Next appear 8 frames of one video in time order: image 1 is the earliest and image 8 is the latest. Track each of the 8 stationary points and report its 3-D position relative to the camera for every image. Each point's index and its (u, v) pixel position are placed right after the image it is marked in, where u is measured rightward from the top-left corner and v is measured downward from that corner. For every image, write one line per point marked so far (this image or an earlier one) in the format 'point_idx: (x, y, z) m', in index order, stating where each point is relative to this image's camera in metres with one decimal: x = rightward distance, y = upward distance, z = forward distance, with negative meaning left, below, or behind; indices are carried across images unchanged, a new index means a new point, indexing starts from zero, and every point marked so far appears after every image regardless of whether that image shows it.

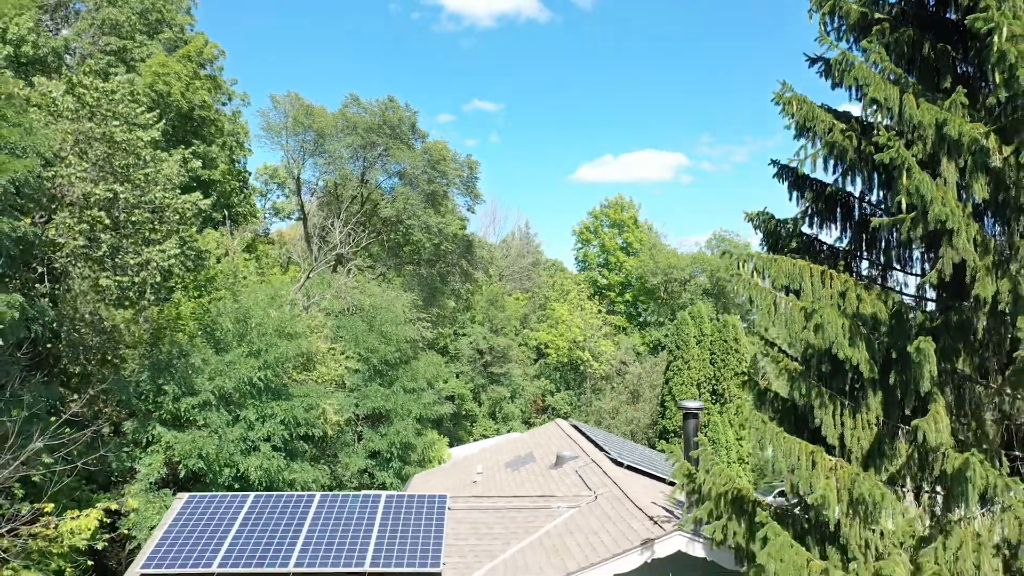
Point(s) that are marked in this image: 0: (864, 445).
0: (+3.1, -1.3, +6.7) m
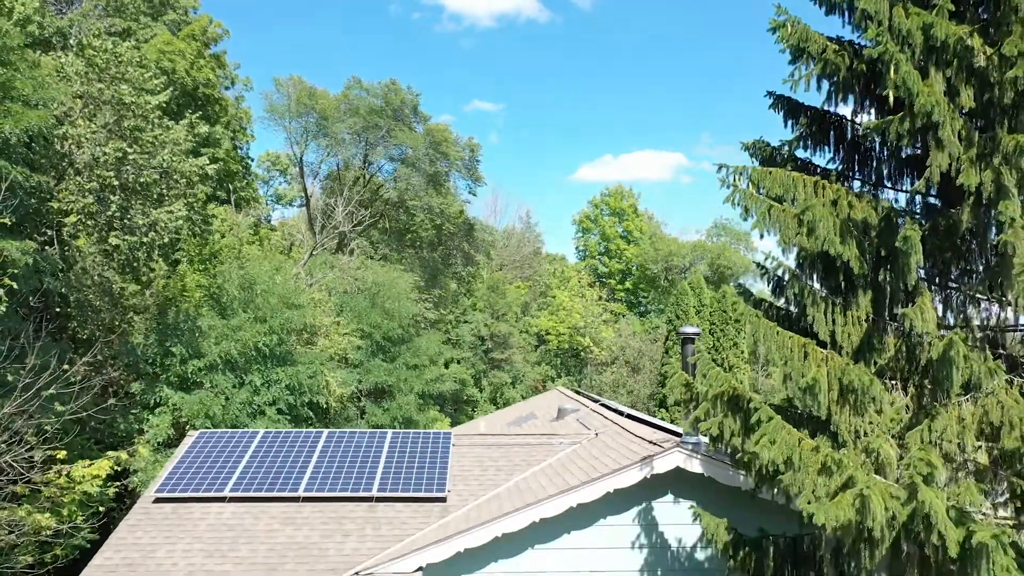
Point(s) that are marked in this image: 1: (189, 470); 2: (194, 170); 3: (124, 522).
0: (+3.1, -0.5, +6.9) m
1: (-4.5, -2.5, +10.7) m
2: (-8.0, +3.0, +19.3) m
3: (-4.9, -2.9, +9.6) m
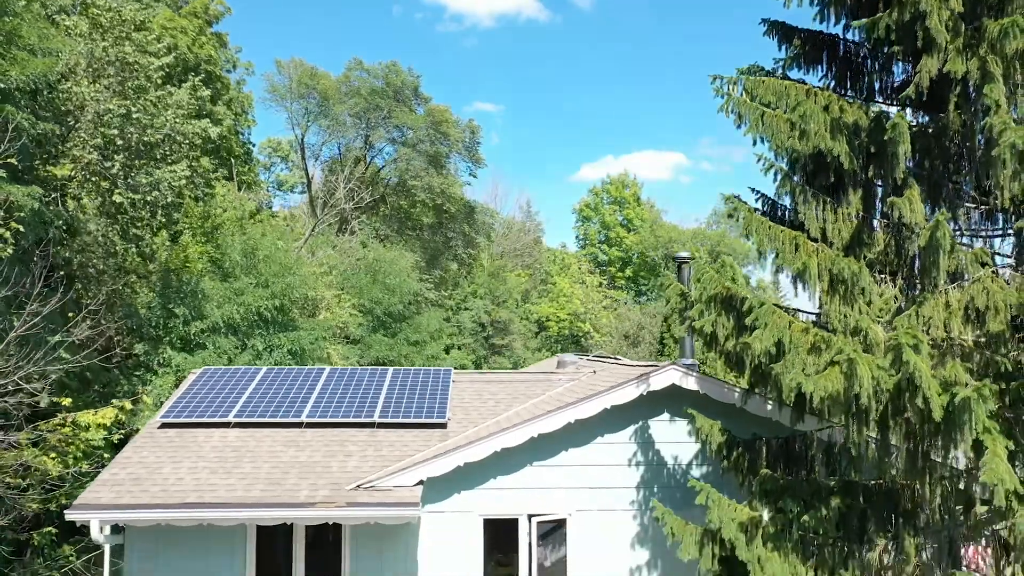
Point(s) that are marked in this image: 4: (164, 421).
0: (+3.1, +0.5, +7.1) m
1: (-4.5, -1.6, +10.9) m
2: (-8.0, +3.9, +19.5) m
3: (-4.9, -2.0, +9.8) m
4: (-4.7, -1.8, +10.3) m
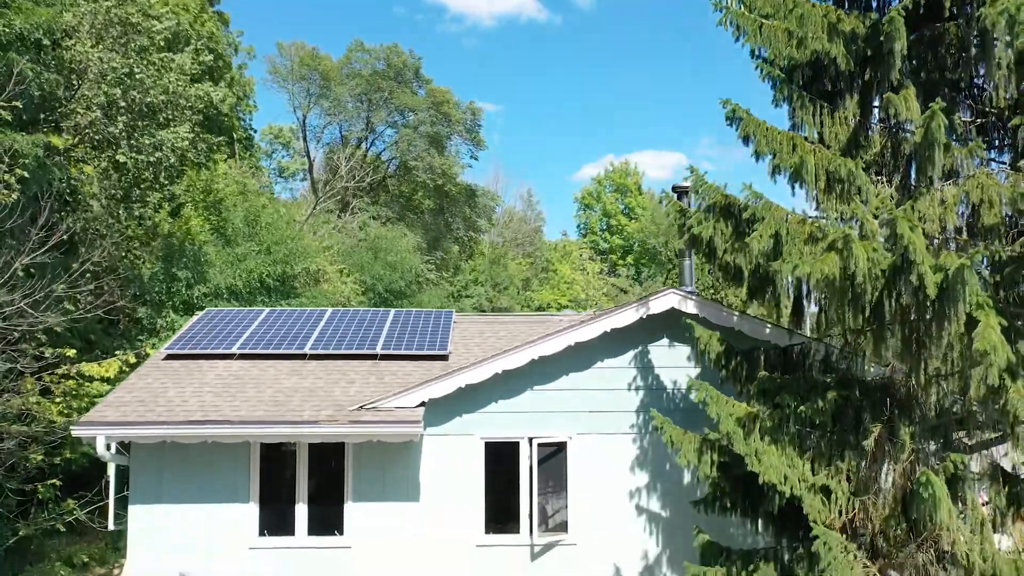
0: (+3.1, +1.4, +7.2) m
1: (-4.5, -0.7, +11.0) m
2: (-8.0, +4.9, +19.6) m
3: (-4.9, -1.1, +9.9) m
4: (-4.7, -0.9, +10.4) m
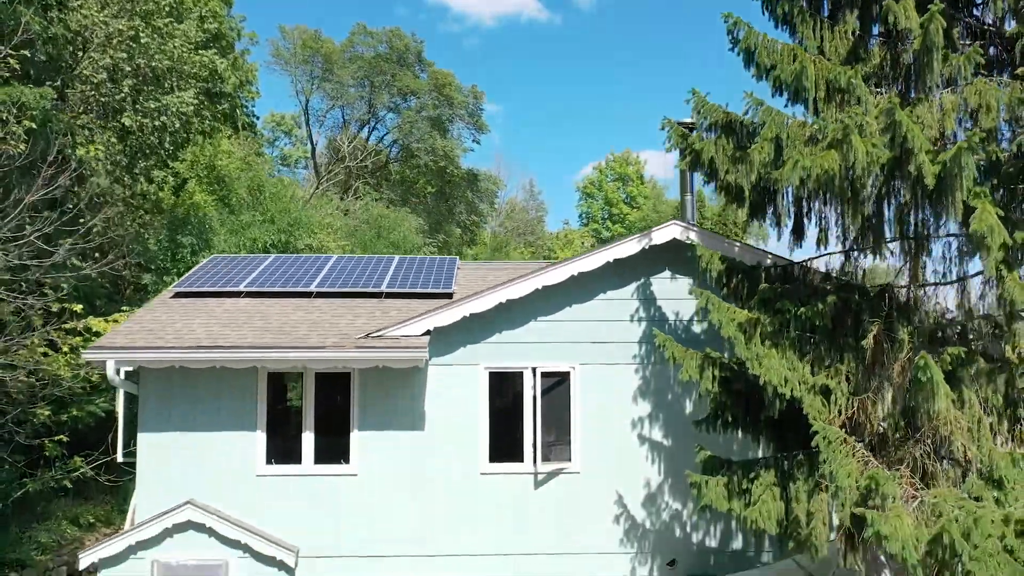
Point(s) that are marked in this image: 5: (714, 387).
0: (+3.1, +2.2, +7.3) m
1: (-4.5, +0.2, +11.1) m
2: (-7.9, +5.7, +19.7) m
3: (-4.8, -0.2, +10.0) m
4: (-4.6, 0.0, +10.5) m
5: (+2.0, -1.0, +7.7) m
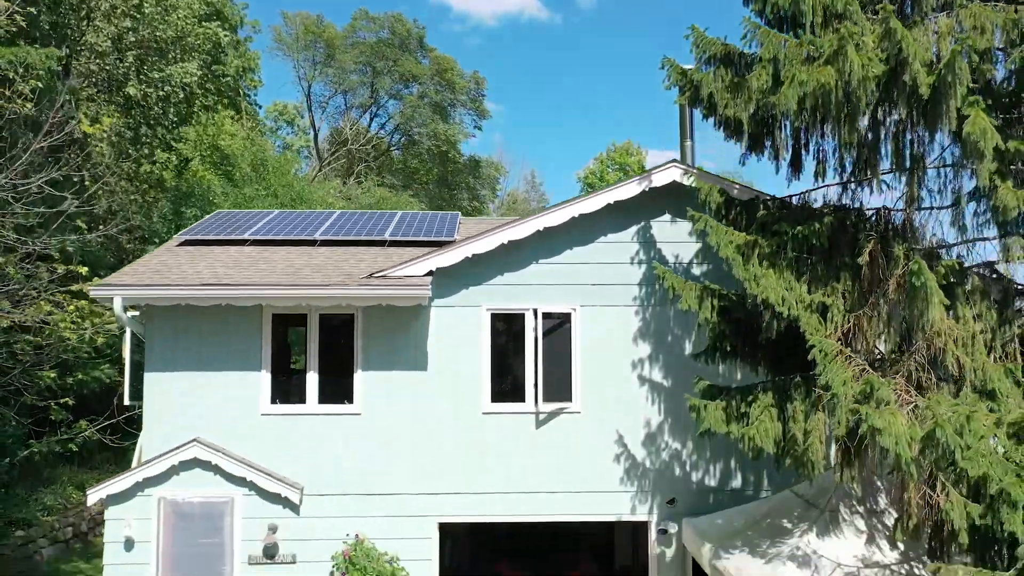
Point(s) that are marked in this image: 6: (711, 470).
0: (+3.2, +2.9, +7.4) m
1: (-4.4, +0.9, +11.2) m
2: (-7.9, +6.5, +19.8) m
3: (-4.8, +0.5, +10.1) m
4: (-4.6, +0.7, +10.6) m
5: (+2.1, -0.3, +7.9) m
6: (+2.5, -2.3, +9.5) m
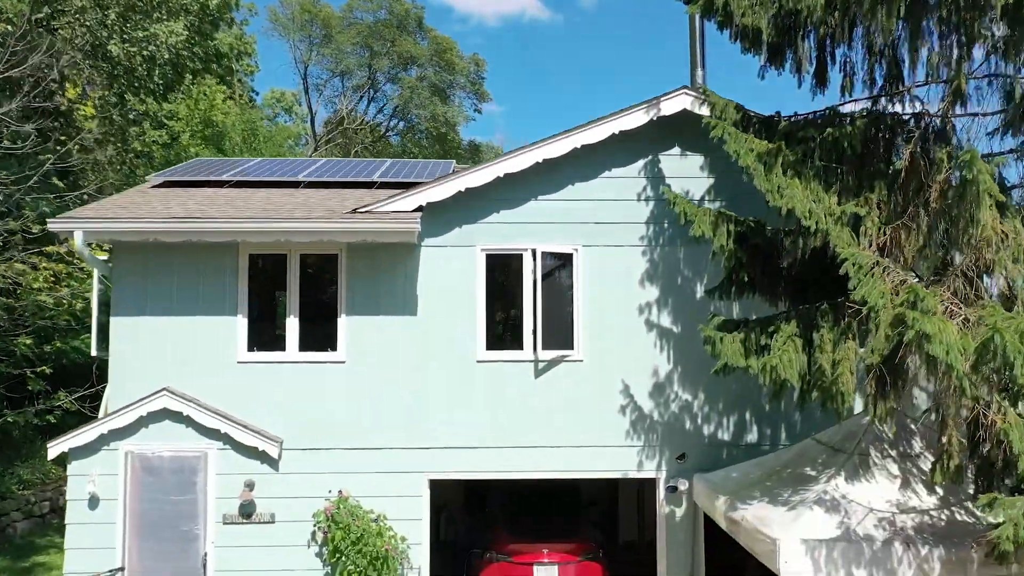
0: (+3.1, +3.6, +6.7) m
1: (-4.5, +1.6, +10.5) m
2: (-7.9, +7.2, +19.1) m
3: (-4.8, +1.2, +9.4) m
4: (-4.6, +1.4, +9.9) m
5: (+2.0, +0.4, +7.1) m
6: (+2.4, -1.5, +8.8) m
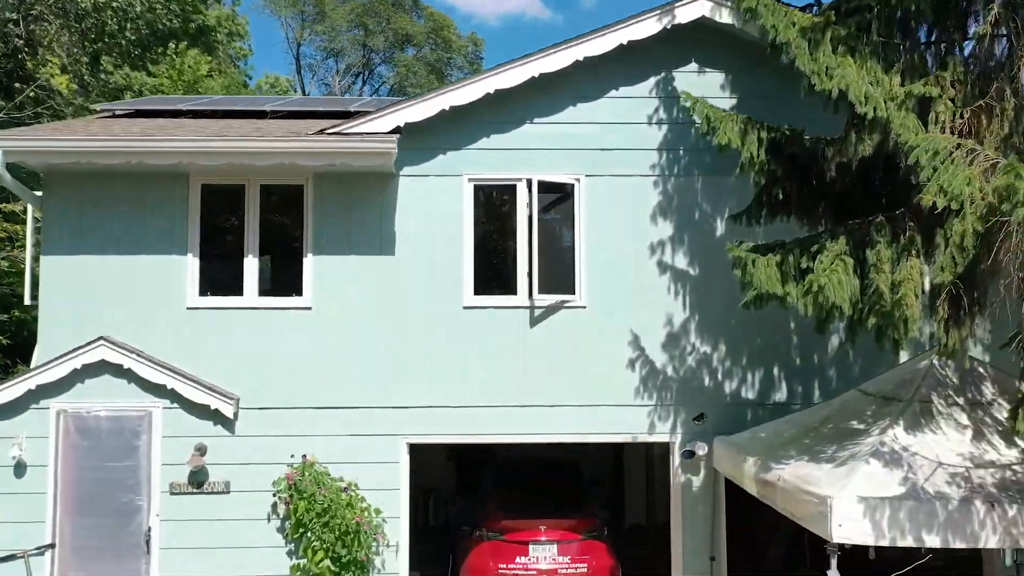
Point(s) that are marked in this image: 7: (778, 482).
0: (+3.0, +4.3, +5.5) m
1: (-4.5, +2.2, +9.4) m
2: (-8.0, +7.8, +17.9) m
3: (-4.9, +1.9, +8.3) m
4: (-4.7, +2.0, +8.8) m
5: (+1.9, +1.1, +6.0) m
6: (+2.3, -0.9, +7.6) m
7: (+1.9, -1.4, +5.4) m
